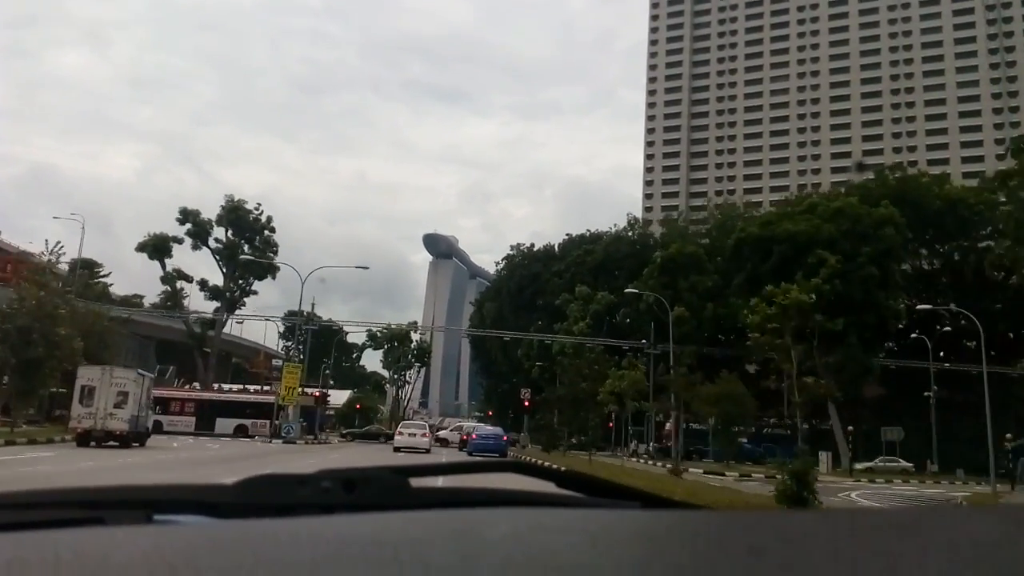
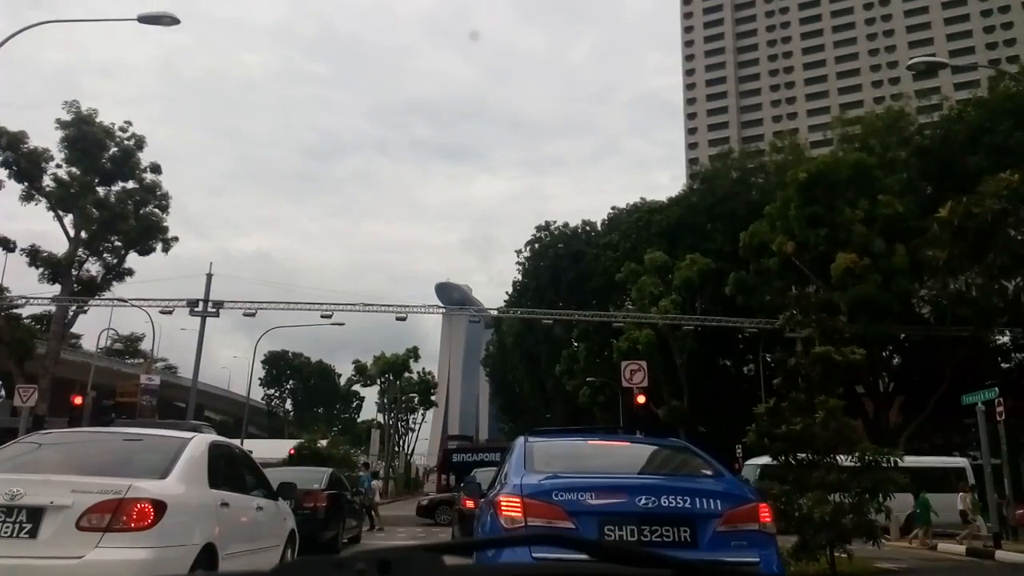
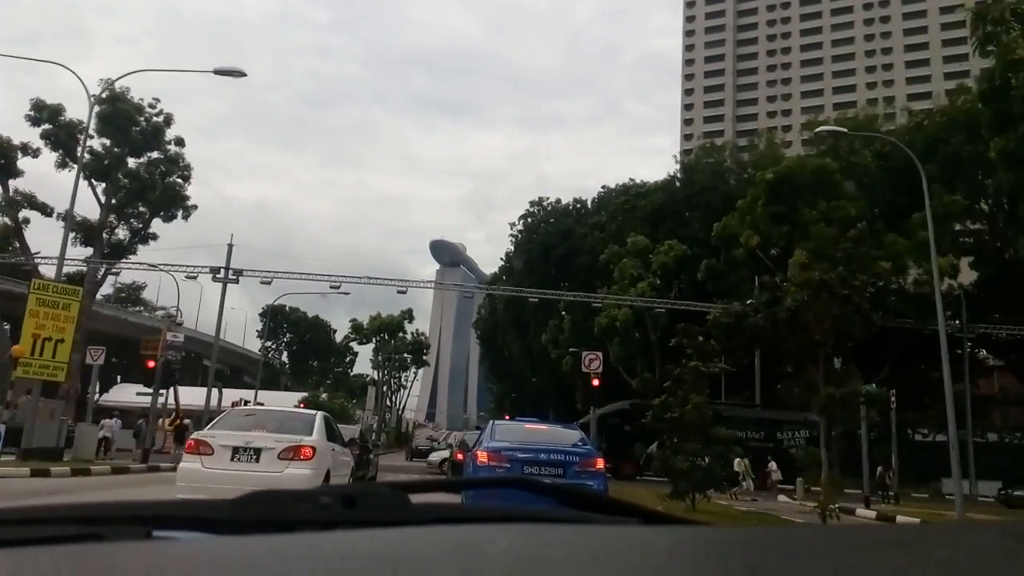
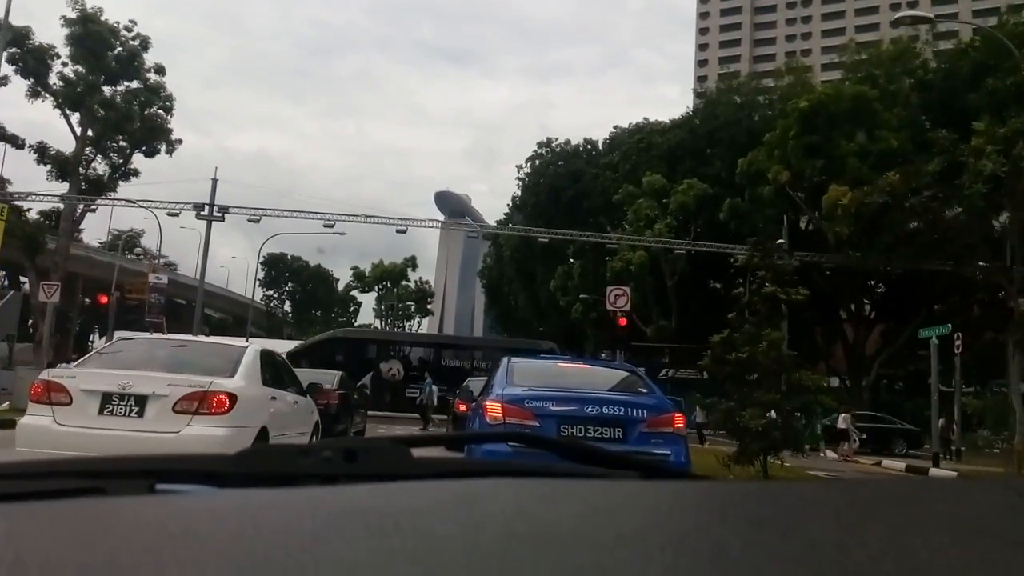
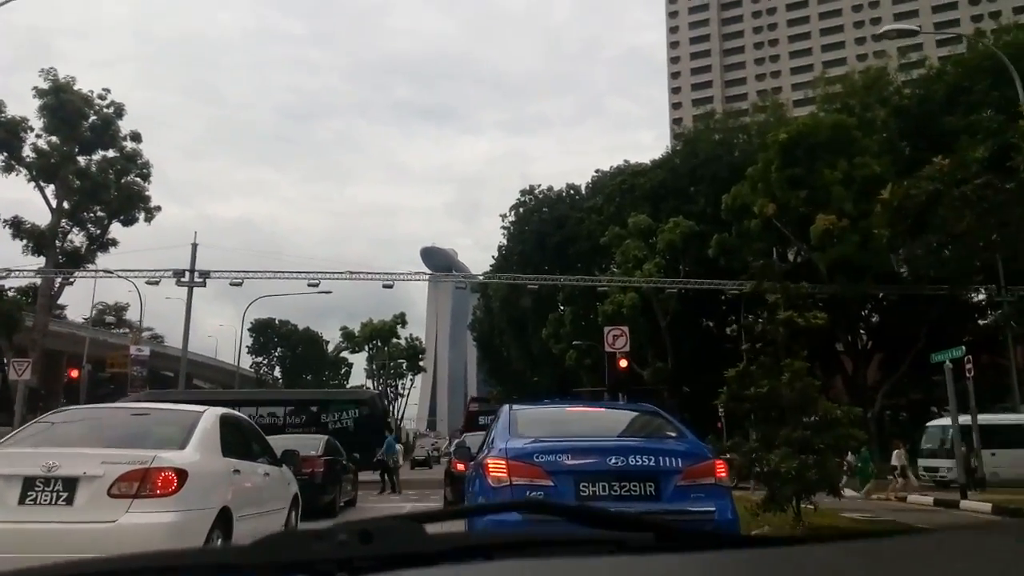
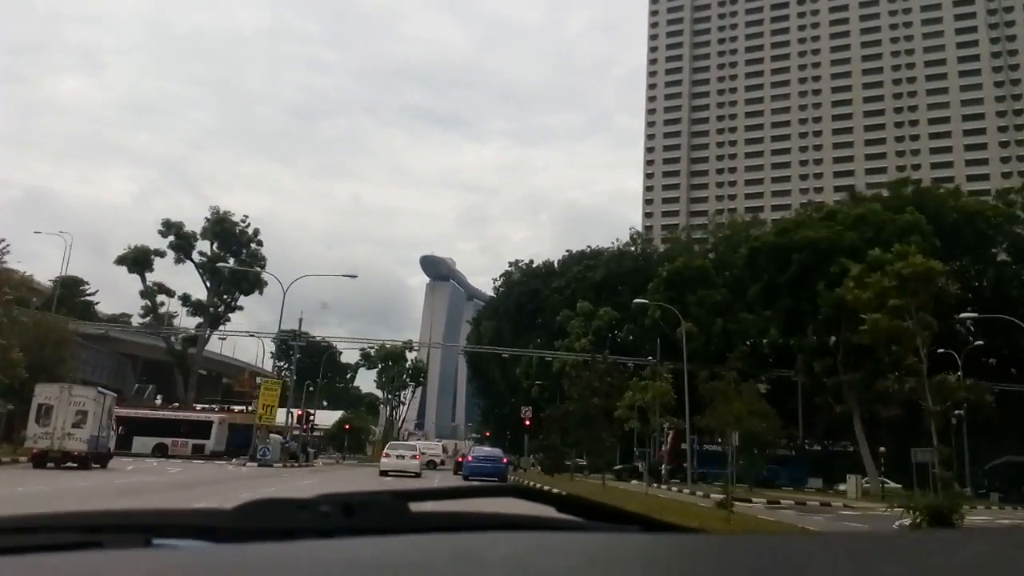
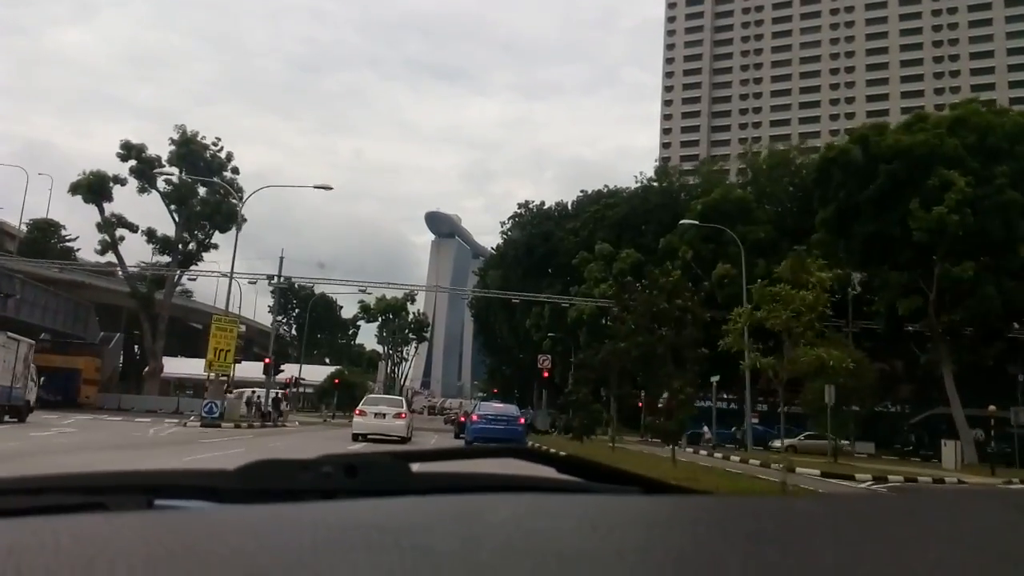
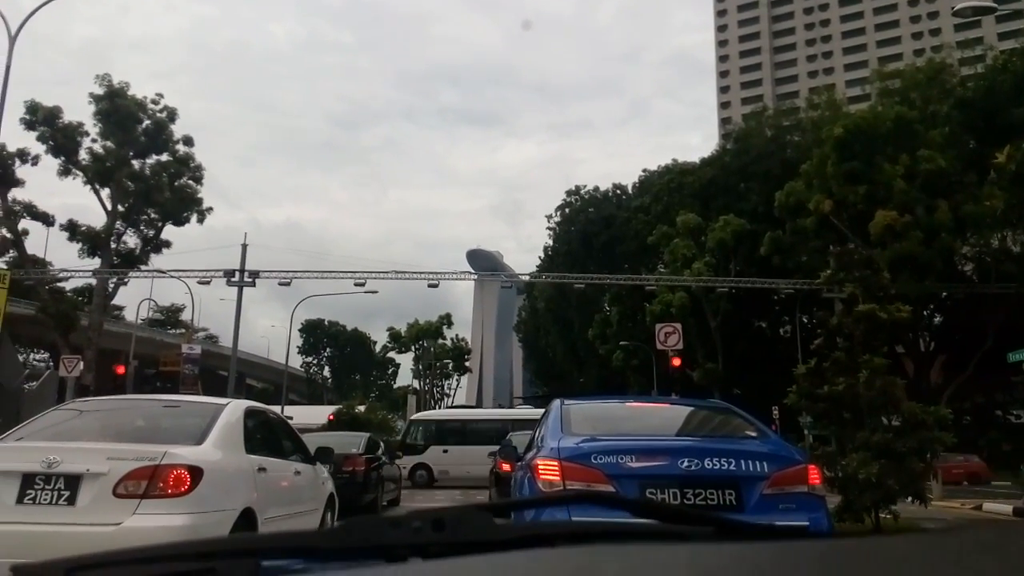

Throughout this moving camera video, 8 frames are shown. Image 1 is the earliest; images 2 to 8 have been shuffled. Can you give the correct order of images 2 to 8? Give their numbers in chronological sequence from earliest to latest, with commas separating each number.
6, 7, 3, 4, 5, 2, 8
